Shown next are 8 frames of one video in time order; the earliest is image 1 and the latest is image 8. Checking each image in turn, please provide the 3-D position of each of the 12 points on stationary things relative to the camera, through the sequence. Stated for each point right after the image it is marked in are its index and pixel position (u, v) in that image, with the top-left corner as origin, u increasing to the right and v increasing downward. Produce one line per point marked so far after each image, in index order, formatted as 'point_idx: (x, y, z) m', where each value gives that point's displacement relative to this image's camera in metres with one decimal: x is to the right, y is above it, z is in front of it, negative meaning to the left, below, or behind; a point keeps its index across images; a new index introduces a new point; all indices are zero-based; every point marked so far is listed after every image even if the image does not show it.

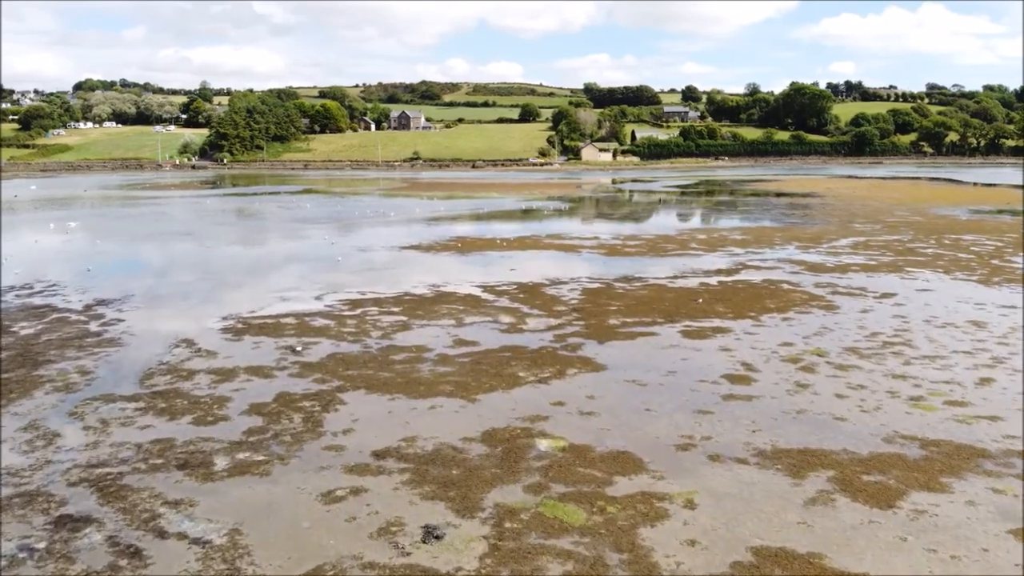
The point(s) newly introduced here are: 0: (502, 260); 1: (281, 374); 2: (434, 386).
0: (0.0, +0.6, +19.7) m
1: (-2.6, -1.0, +9.6) m
2: (-0.7, -1.1, +9.2) m
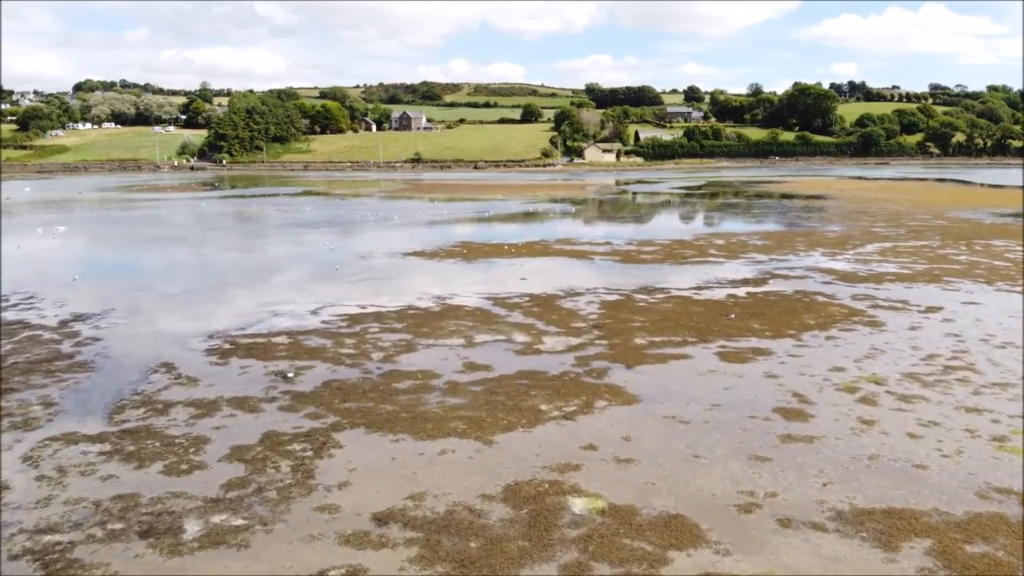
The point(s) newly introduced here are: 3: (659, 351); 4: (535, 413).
0: (+0.3, +0.4, +18.5) m
1: (-2.4, -1.2, +8.4) m
2: (-0.5, -1.4, +8.0) m
3: (+2.0, -1.0, +10.5) m
4: (+0.3, -1.3, +8.2) m
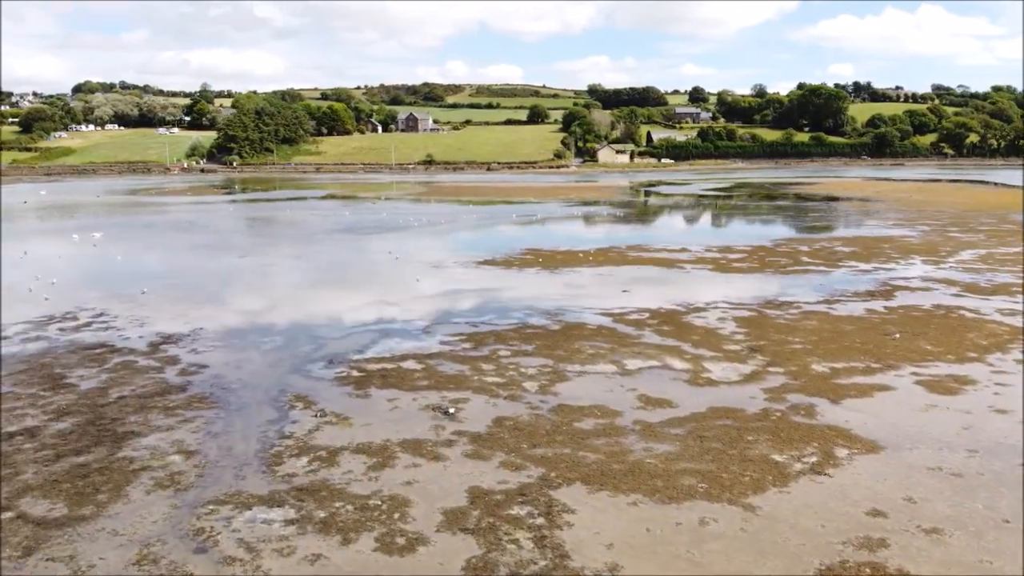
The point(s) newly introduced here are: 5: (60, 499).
0: (+2.2, +0.2, +17.3) m
1: (-0.4, -1.5, +7.2) m
2: (+1.5, -1.6, +6.8) m
3: (+4.0, -1.2, +9.3) m
4: (+2.3, -1.5, +7.0) m
5: (-3.5, -1.7, +6.4) m
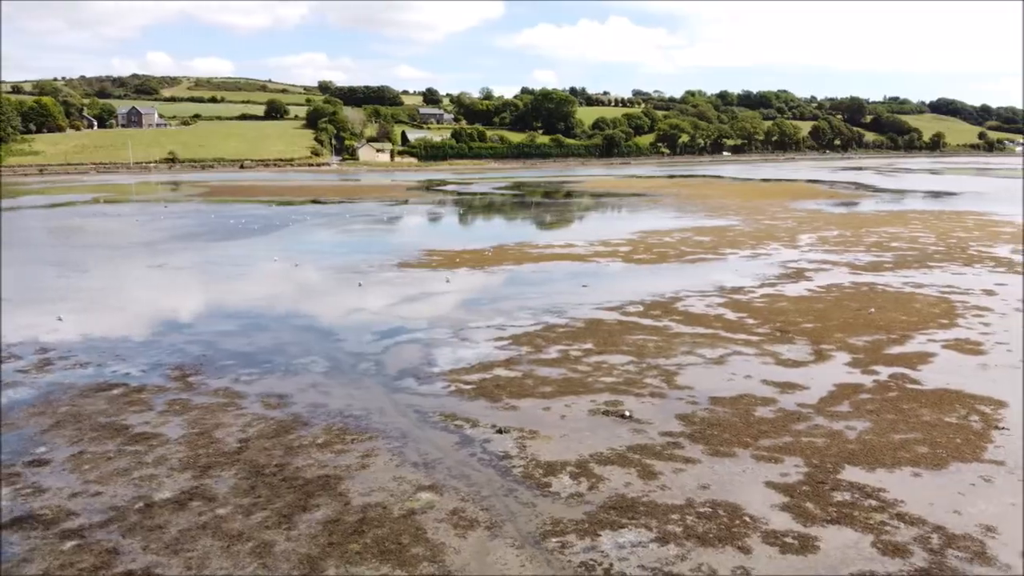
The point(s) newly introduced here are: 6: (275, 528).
0: (+0.8, +0.2, +17.7) m
1: (+1.7, -1.5, +7.3) m
2: (+3.7, -1.5, +7.5) m
3: (+5.2, -1.0, +10.7) m
4: (+4.4, -1.4, +8.0) m
5: (-0.9, -1.9, +5.5) m
6: (-1.7, -1.8, +6.0) m
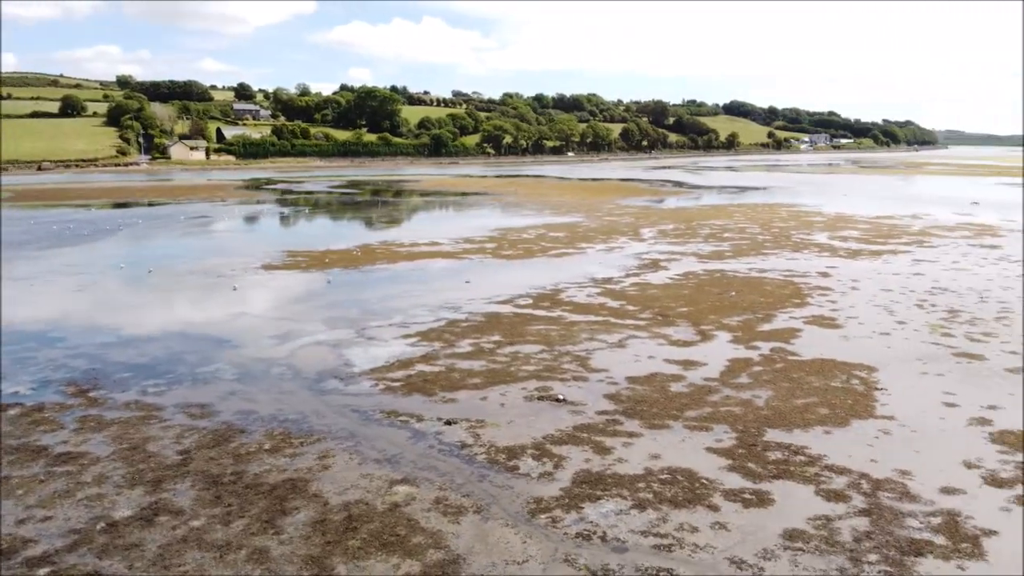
0: (-1.9, +0.3, +17.8) m
1: (+1.3, -1.4, +7.9) m
2: (+3.1, -1.3, +8.5) m
3: (+3.9, -0.7, +12.0) m
4: (+3.8, -1.2, +9.1) m
5: (-0.9, -1.8, +5.6) m
6: (-1.8, -1.8, +5.9) m
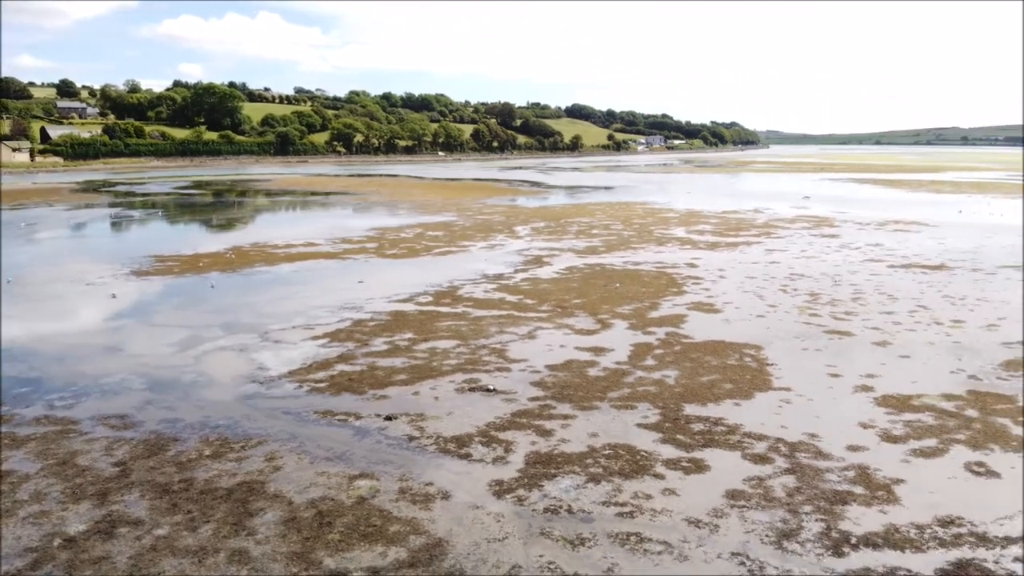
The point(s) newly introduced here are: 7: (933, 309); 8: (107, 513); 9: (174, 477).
0: (-4.3, +0.3, +17.6) m
1: (+0.7, -1.3, +8.4) m
2: (+2.4, -1.1, +9.3) m
3: (+2.5, -0.6, +12.9) m
4: (+2.9, -1.0, +10.0) m
5: (-1.1, -1.8, +5.7) m
6: (-2.0, -1.8, +5.8) m
7: (+7.4, -0.4, +14.3) m
8: (-3.1, -1.7, +6.1) m
9: (-2.9, -1.6, +6.9) m
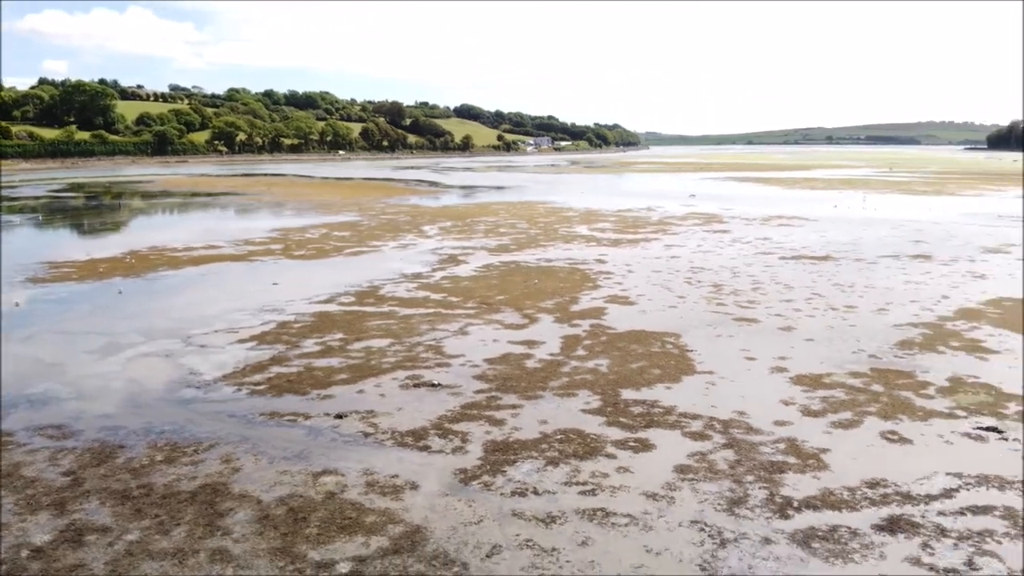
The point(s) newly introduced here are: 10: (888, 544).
0: (-6.1, +0.2, +17.2) m
1: (+0.1, -1.2, +8.7) m
2: (+1.7, -1.0, +9.9) m
3: (+1.3, -0.5, +13.4) m
4: (+2.1, -0.9, +10.7) m
5: (-1.2, -1.8, +5.9) m
6: (-2.2, -1.8, +5.9) m
7: (+6.0, -0.2, +15.5) m
8: (-3.3, -1.7, +6.0) m
9: (-3.2, -1.6, +6.8) m
10: (+2.6, -1.8, +5.6) m
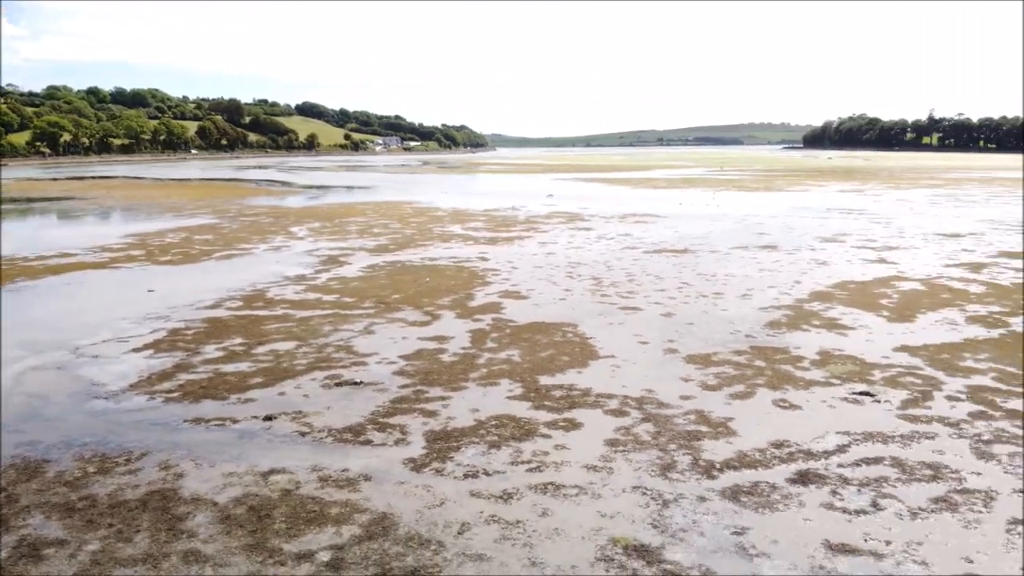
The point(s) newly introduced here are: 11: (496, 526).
0: (-8.4, 0.0, +16.3) m
1: (-0.7, -1.2, +9.1) m
2: (+0.6, -1.0, +10.5) m
3: (-0.4, -0.4, +13.9) m
4: (+0.9, -0.8, +11.4) m
5: (-1.5, -1.8, +6.1) m
6: (-2.4, -1.8, +5.9) m
7: (+3.8, +0.1, +16.8) m
8: (-3.5, -1.8, +5.8) m
9: (-3.6, -1.7, +6.6) m
10: (+2.3, -1.6, +6.4) m
11: (-0.1, -1.8, +6.0) m
